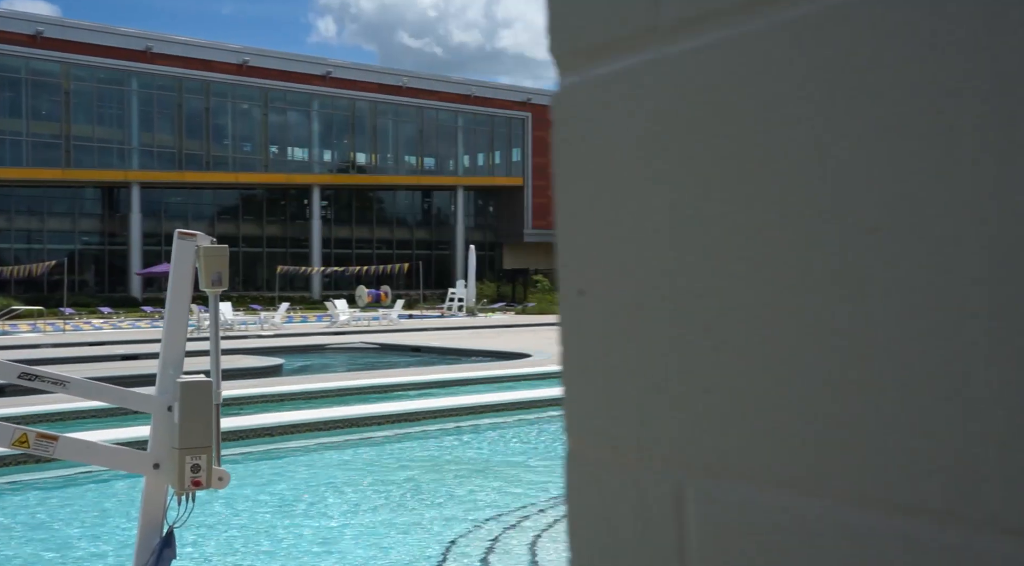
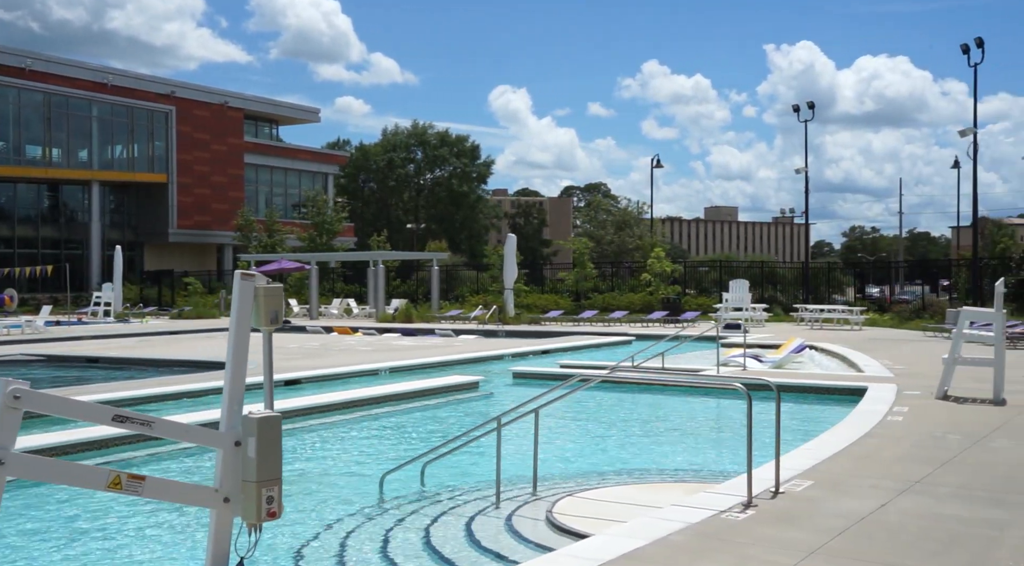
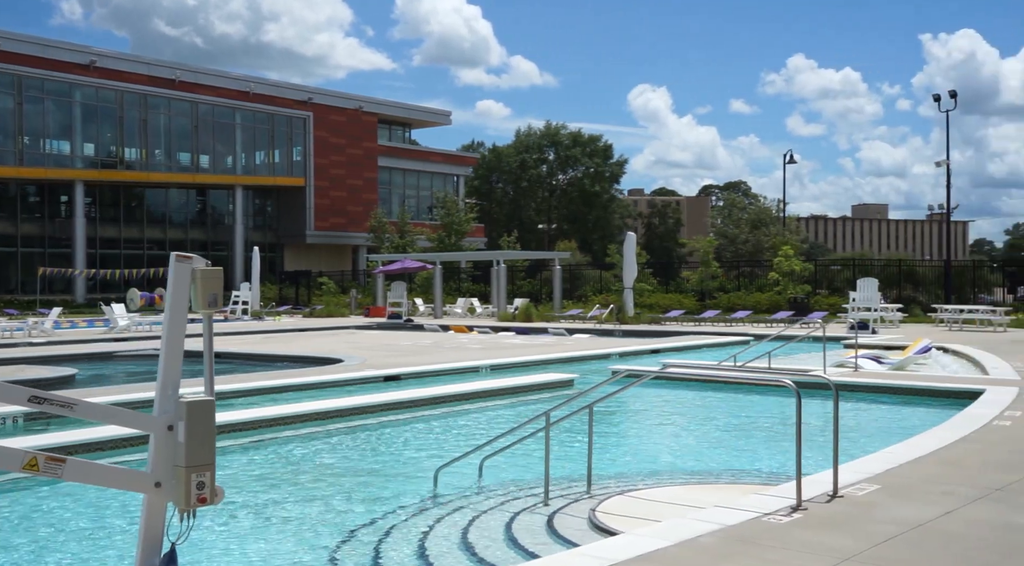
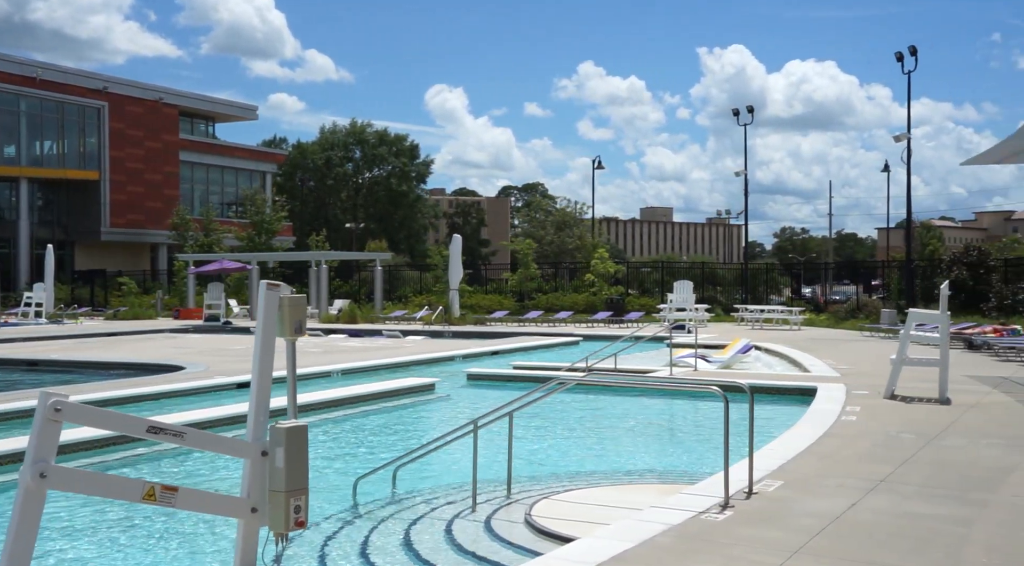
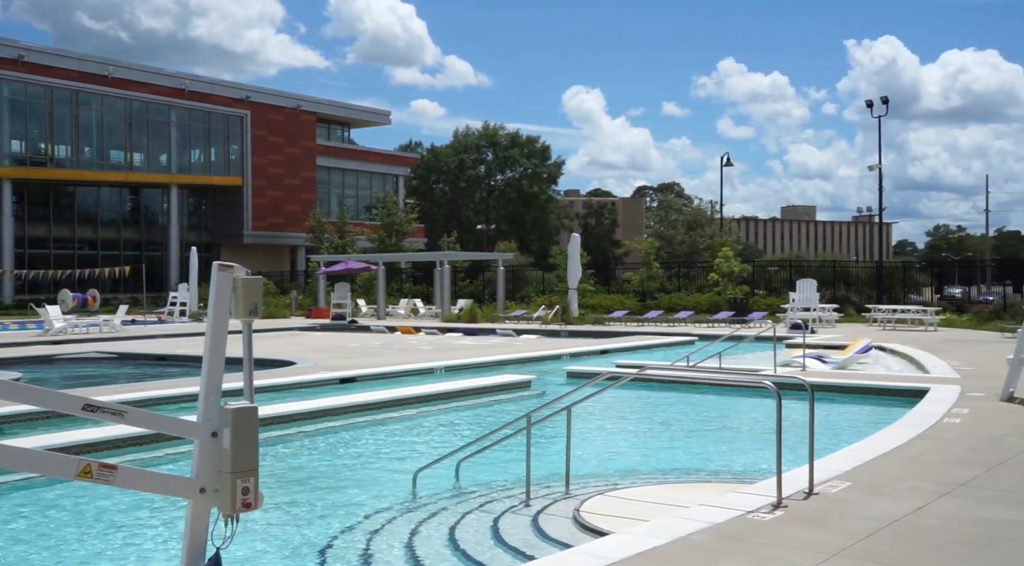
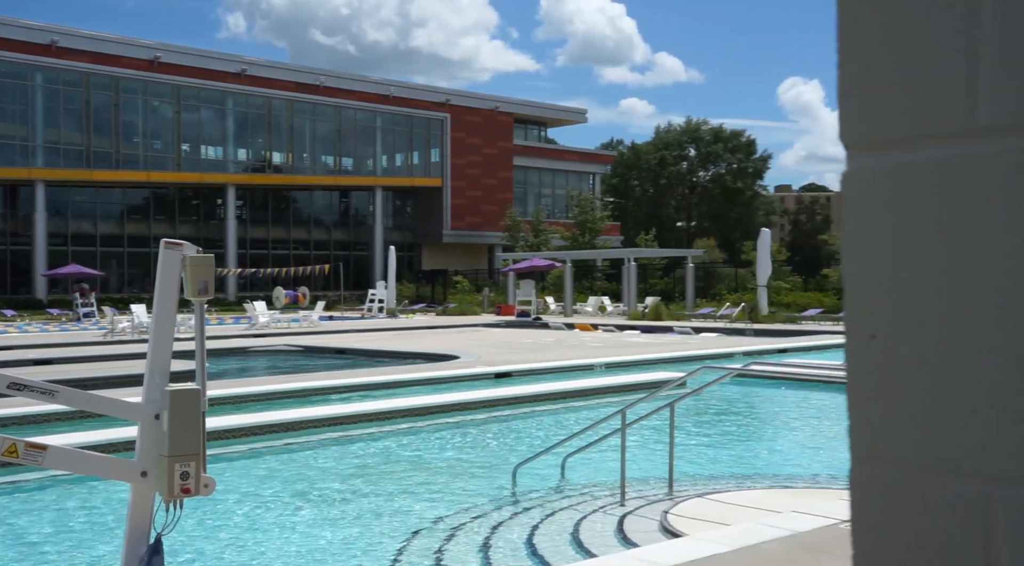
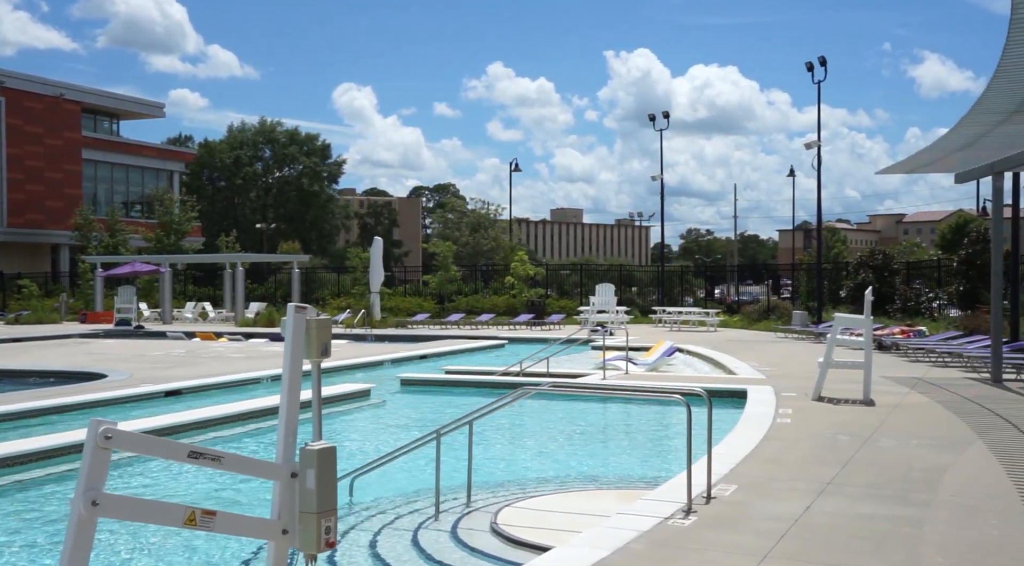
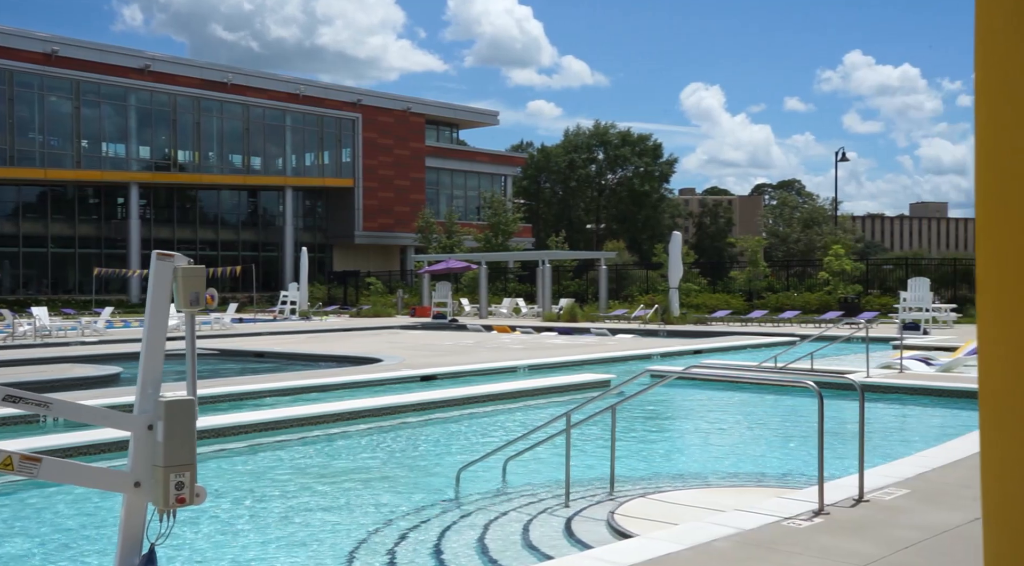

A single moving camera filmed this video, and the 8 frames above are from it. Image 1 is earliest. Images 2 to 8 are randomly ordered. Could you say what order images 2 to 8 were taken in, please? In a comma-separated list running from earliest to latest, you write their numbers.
6, 8, 3, 5, 2, 4, 7
